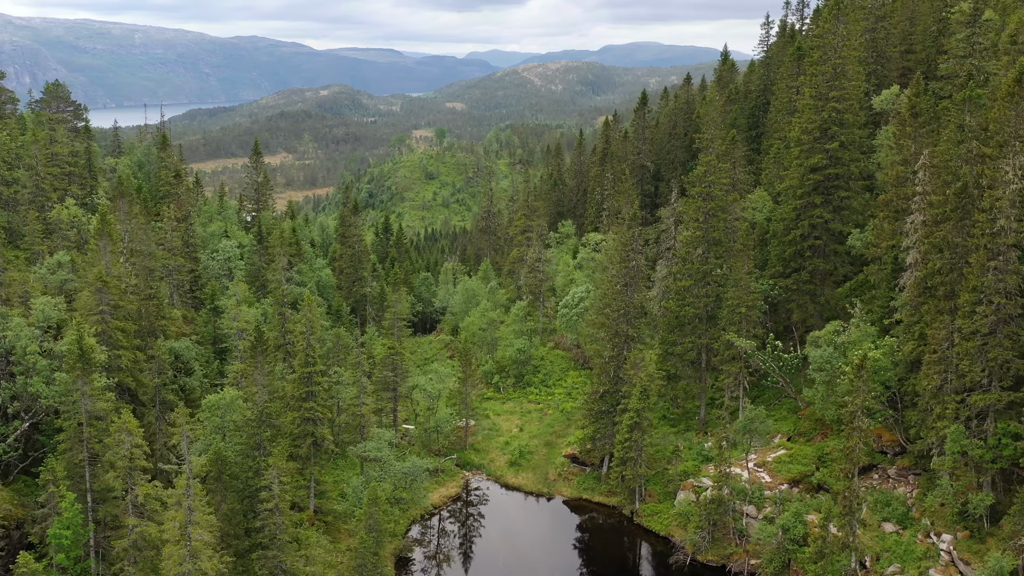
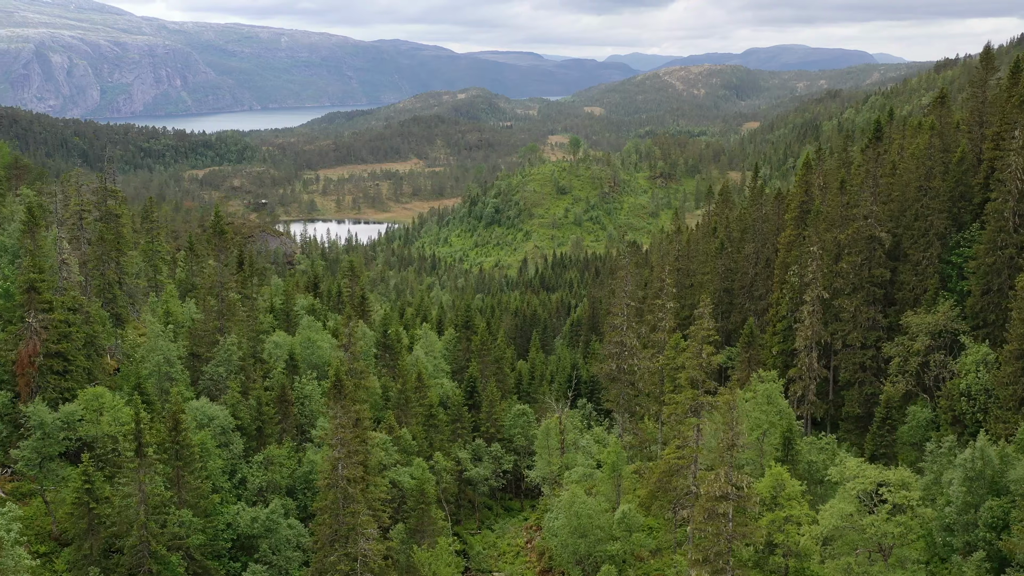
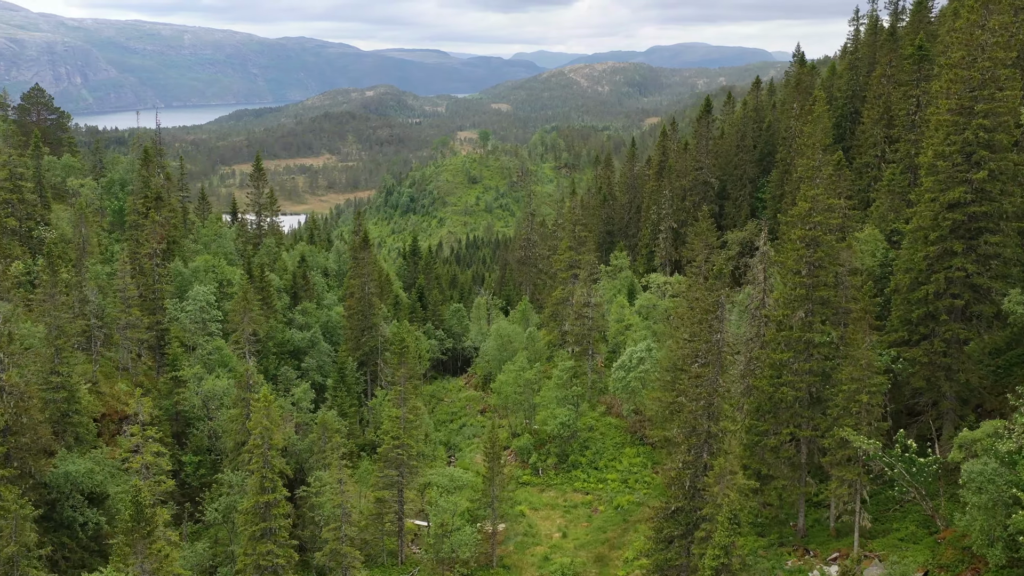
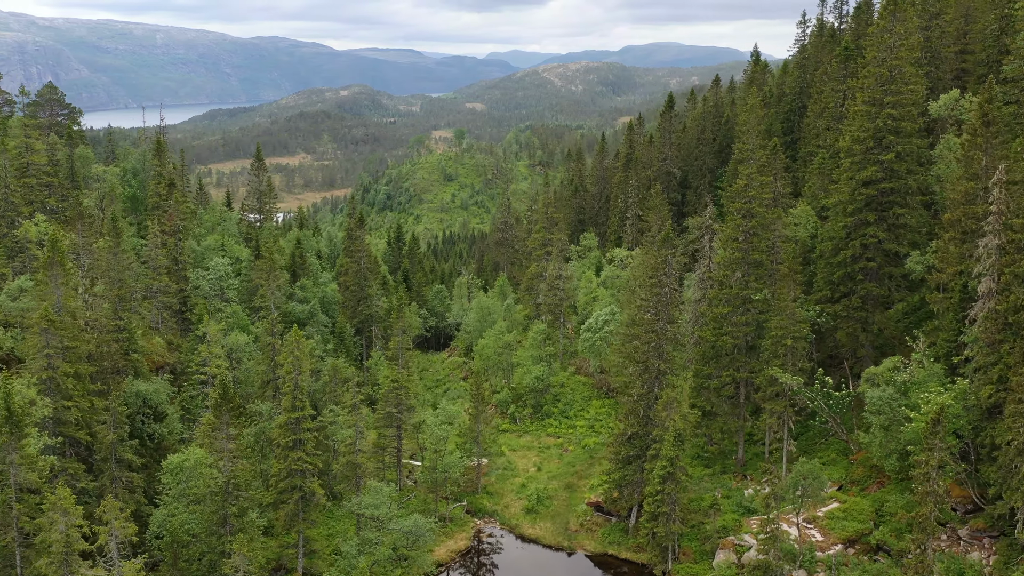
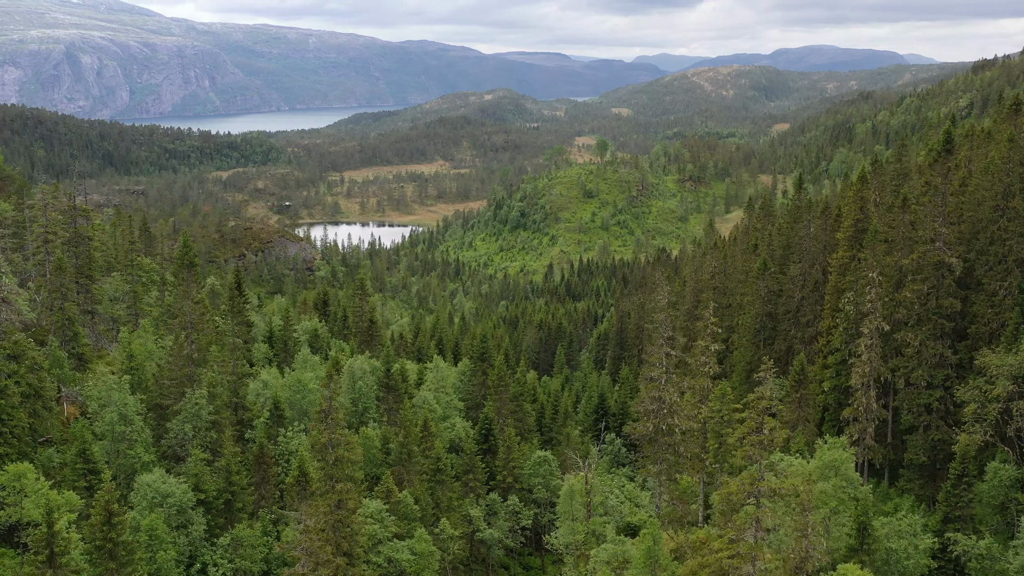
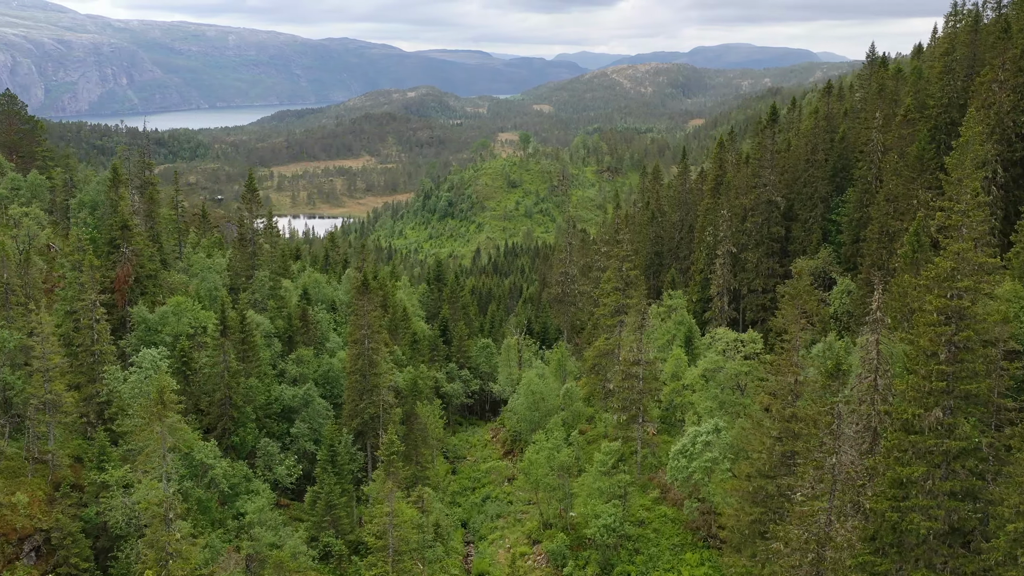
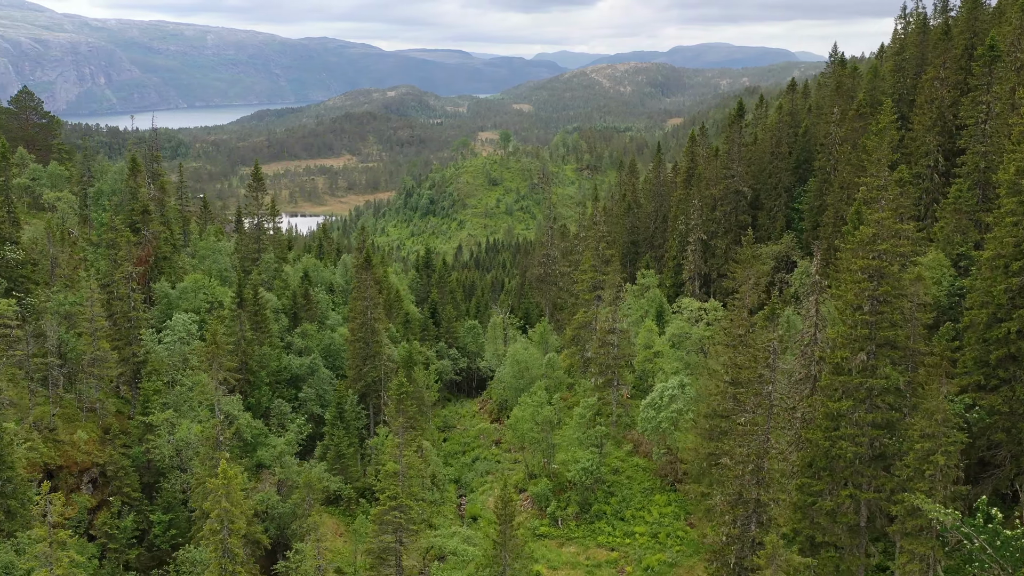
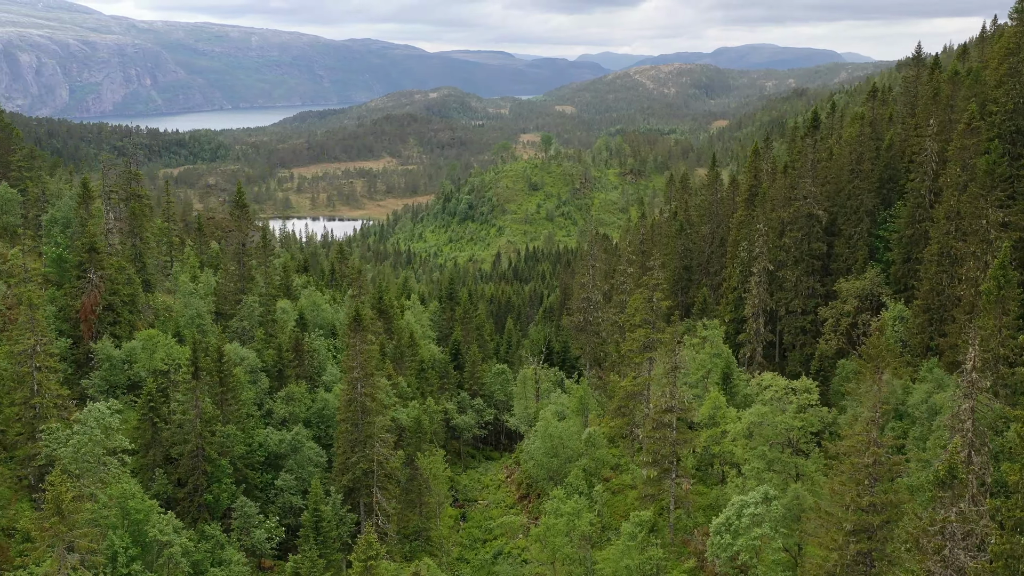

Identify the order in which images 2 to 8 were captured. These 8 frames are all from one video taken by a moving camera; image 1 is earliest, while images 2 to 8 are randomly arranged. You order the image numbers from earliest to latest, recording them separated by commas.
4, 3, 7, 6, 8, 2, 5
